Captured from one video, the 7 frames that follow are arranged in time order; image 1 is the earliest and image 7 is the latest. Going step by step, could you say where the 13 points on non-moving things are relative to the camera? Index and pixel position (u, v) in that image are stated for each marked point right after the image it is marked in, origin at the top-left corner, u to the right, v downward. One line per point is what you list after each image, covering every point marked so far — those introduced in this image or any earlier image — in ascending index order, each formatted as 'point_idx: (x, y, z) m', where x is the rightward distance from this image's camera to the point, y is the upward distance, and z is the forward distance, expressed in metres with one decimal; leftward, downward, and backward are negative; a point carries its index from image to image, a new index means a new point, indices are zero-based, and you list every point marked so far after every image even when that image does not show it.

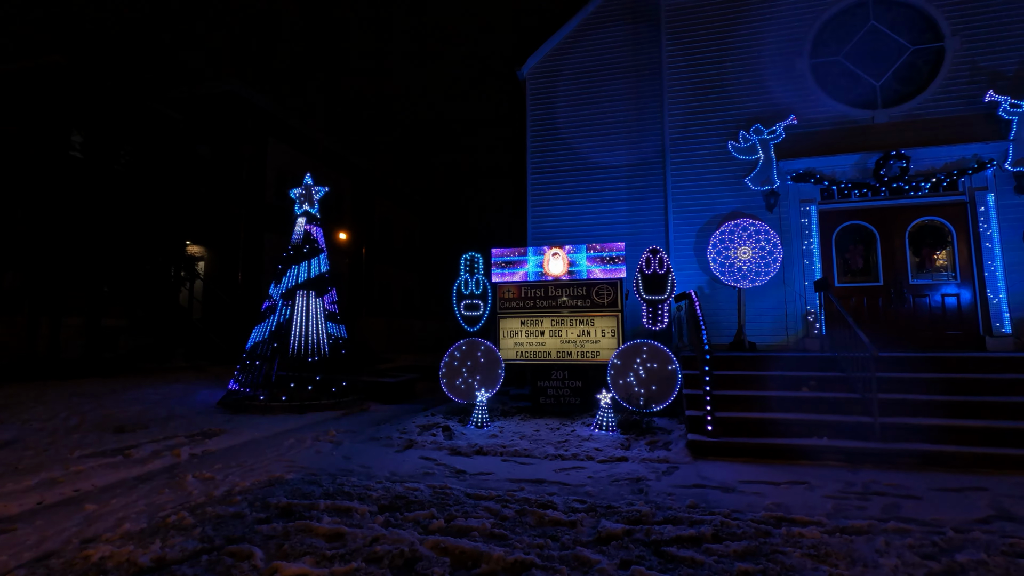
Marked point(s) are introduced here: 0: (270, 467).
0: (-2.5, -1.8, +5.5) m
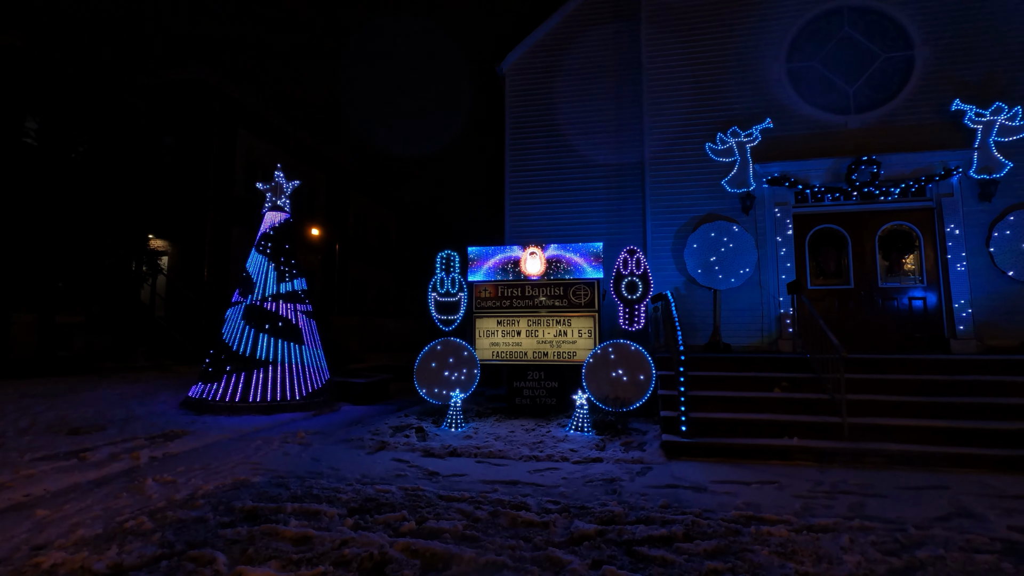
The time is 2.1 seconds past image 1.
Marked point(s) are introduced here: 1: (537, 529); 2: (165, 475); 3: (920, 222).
0: (-2.7, -1.8, +5.4) m
1: (+0.2, -1.7, +3.9) m
2: (-3.3, -1.8, +5.2) m
3: (+6.2, +1.0, +8.1) m
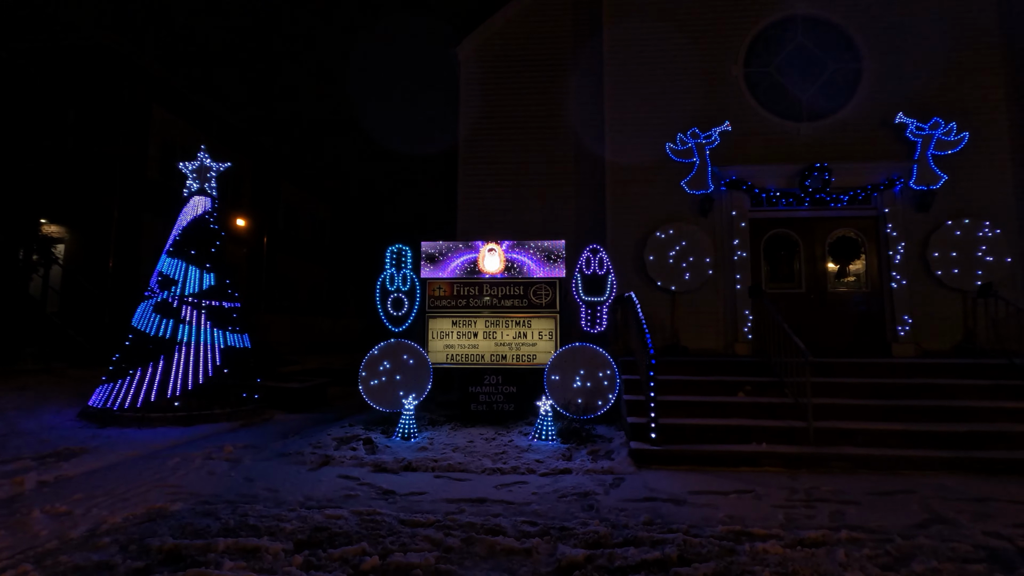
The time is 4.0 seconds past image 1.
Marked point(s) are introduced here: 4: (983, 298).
0: (-3.0, -1.7, +4.5) m
1: (+0.1, -1.7, +3.4) m
2: (-3.6, -1.7, +4.3) m
3: (+5.5, +0.9, +8.4) m
4: (+6.9, -0.1, +7.7) m
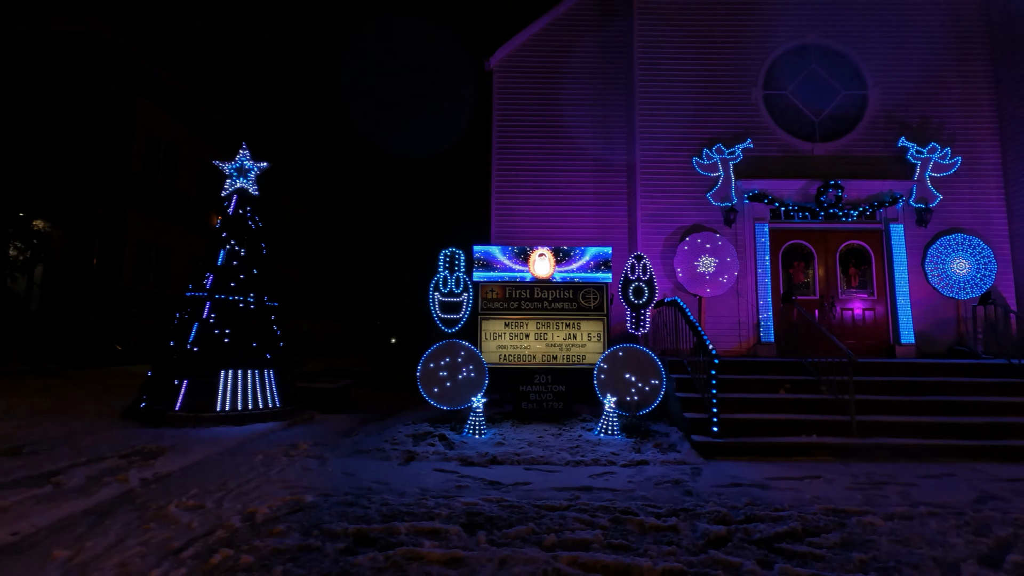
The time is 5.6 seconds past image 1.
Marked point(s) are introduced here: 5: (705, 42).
0: (-2.1, -1.7, +4.6) m
1: (+1.1, -1.7, +3.8) m
2: (-2.6, -1.7, +4.4) m
3: (+6.1, +0.8, +9.2) m
4: (+7.6, -0.3, +8.6) m
5: (+3.4, +4.4, +9.6) m
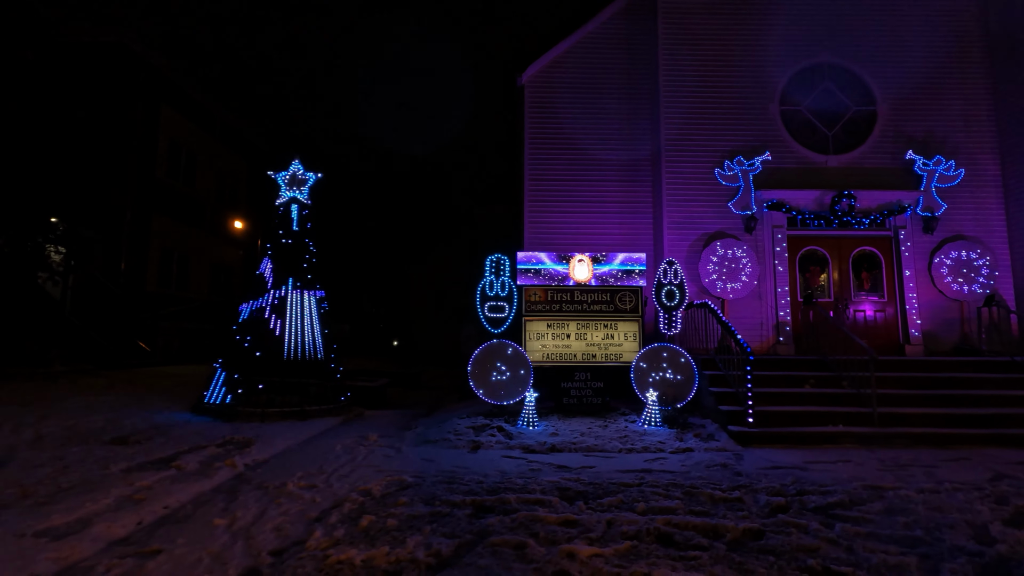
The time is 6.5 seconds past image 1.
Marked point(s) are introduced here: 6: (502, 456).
0: (-1.4, -1.7, +5.1) m
1: (+1.8, -1.7, +4.3) m
2: (-1.9, -1.7, +4.9) m
3: (+6.8, +0.7, +9.8) m
4: (+8.2, -0.3, +9.3) m
5: (+4.0, +4.3, +10.3) m
6: (-0.1, -1.8, +5.9) m
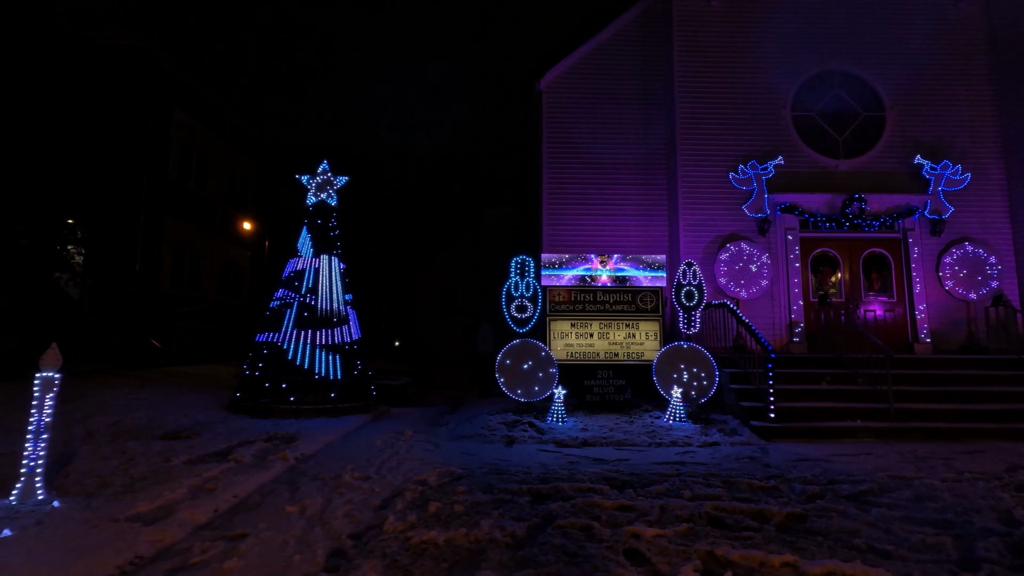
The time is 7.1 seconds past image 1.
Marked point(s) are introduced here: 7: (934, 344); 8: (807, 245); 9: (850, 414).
0: (-1.0, -1.7, +5.3) m
1: (+2.2, -1.7, +4.6) m
2: (-1.5, -1.7, +5.1) m
3: (+7.1, +0.7, +10.1) m
4: (+8.6, -0.3, +9.6) m
5: (+4.4, +4.3, +10.5) m
6: (+0.3, -1.8, +6.1) m
7: (+7.7, -1.0, +9.8) m
8: (+5.5, +0.8, +10.2) m
9: (+4.6, -1.7, +7.3) m
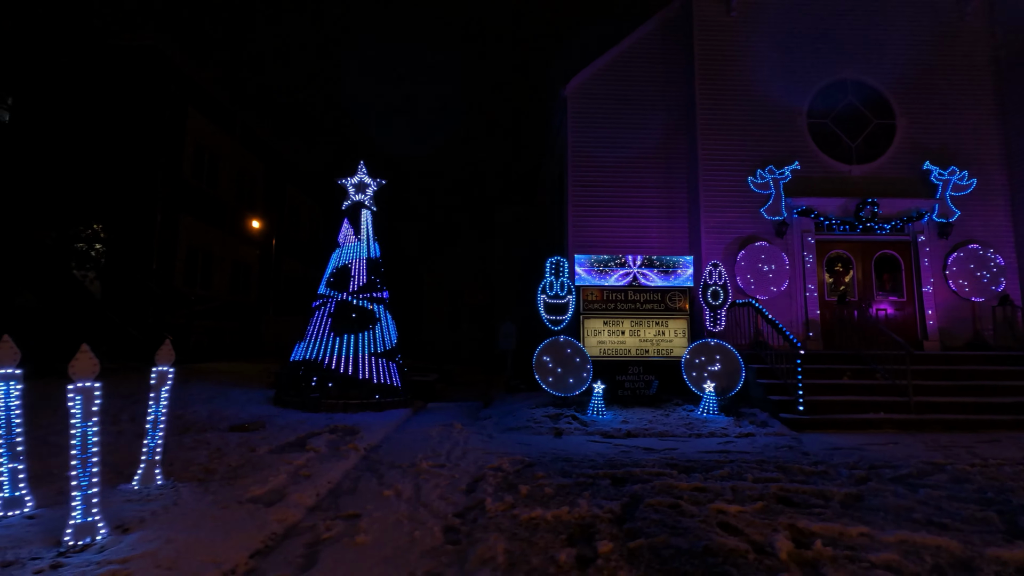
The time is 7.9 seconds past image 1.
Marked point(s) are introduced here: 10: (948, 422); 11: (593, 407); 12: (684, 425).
0: (-0.4, -1.7, +5.7) m
1: (+2.9, -1.7, +5.0) m
2: (-0.9, -1.7, +5.4) m
3: (+7.7, +0.7, +10.6) m
4: (+9.1, -0.3, +10.1) m
5: (+5.0, +4.3, +11.0) m
6: (+0.9, -1.8, +6.5) m
7: (+8.2, -1.0, +10.3) m
8: (+6.1, +0.8, +10.6) m
9: (+5.2, -1.7, +7.7) m
10: (+6.0, -1.8, +7.4) m
11: (+1.1, -1.7, +7.8) m
12: (+2.3, -1.9, +7.2) m
